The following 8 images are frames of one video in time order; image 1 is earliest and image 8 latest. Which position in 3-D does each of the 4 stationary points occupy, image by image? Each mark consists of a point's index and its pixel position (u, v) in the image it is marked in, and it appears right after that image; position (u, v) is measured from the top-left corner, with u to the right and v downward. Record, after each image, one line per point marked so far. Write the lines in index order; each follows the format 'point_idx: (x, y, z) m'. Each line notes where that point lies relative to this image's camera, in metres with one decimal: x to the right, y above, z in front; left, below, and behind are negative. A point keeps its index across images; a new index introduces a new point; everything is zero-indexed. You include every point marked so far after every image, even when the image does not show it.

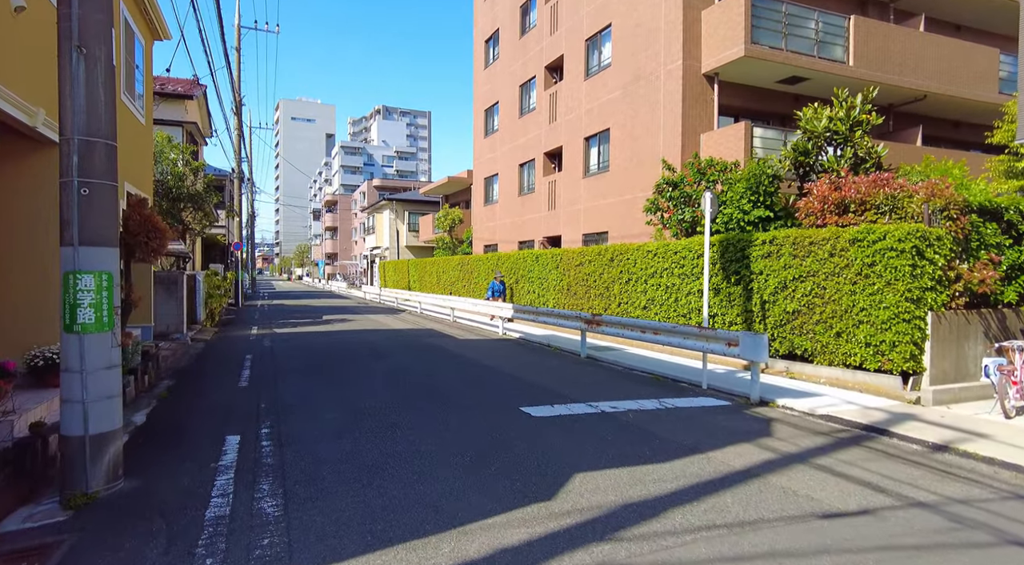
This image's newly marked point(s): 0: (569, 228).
0: (+2.0, +1.9, +20.3) m
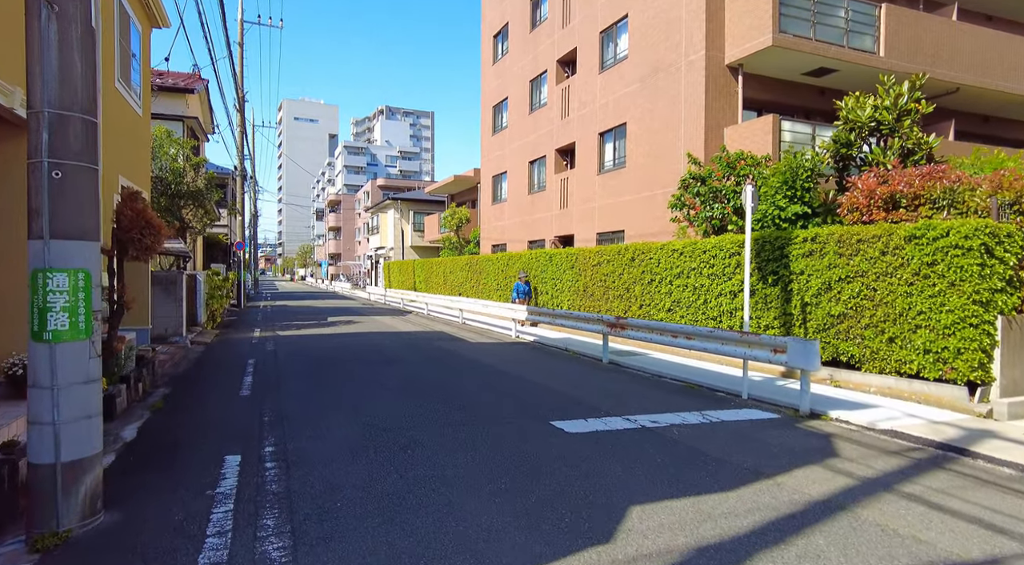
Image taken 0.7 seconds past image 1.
0: (+2.3, +1.8, +19.6) m
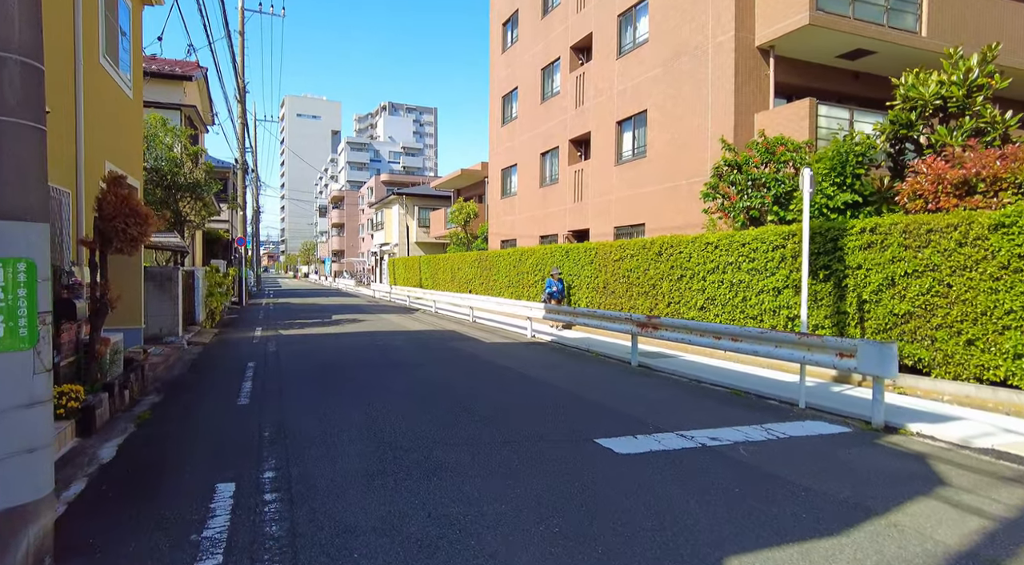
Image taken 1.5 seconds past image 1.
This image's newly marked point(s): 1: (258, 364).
0: (+2.7, +2.0, +18.7) m
1: (-4.4, -1.4, +10.2) m
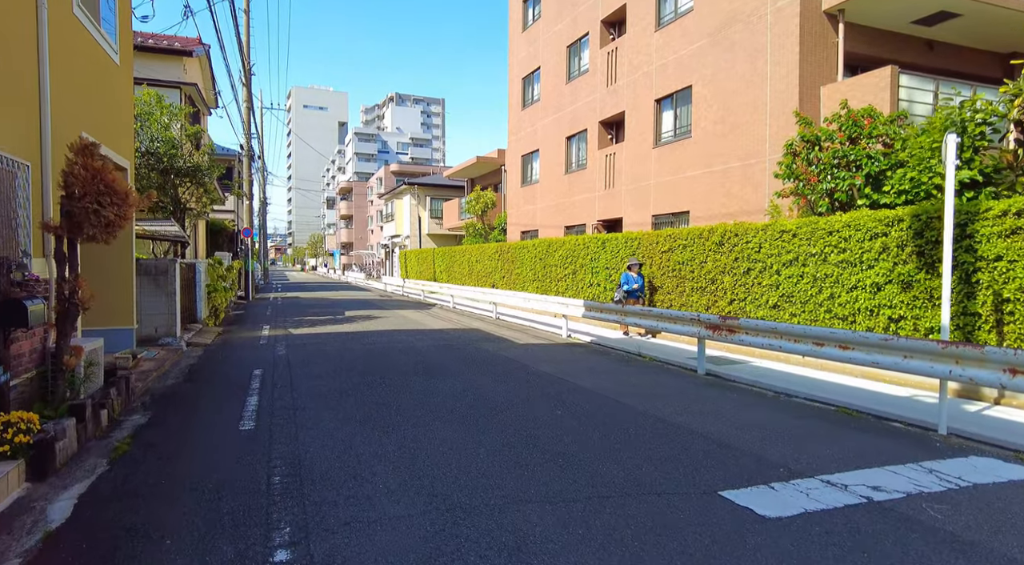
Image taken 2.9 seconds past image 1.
0: (+3.5, +2.1, +17.2) m
1: (-3.7, -1.3, +8.8) m
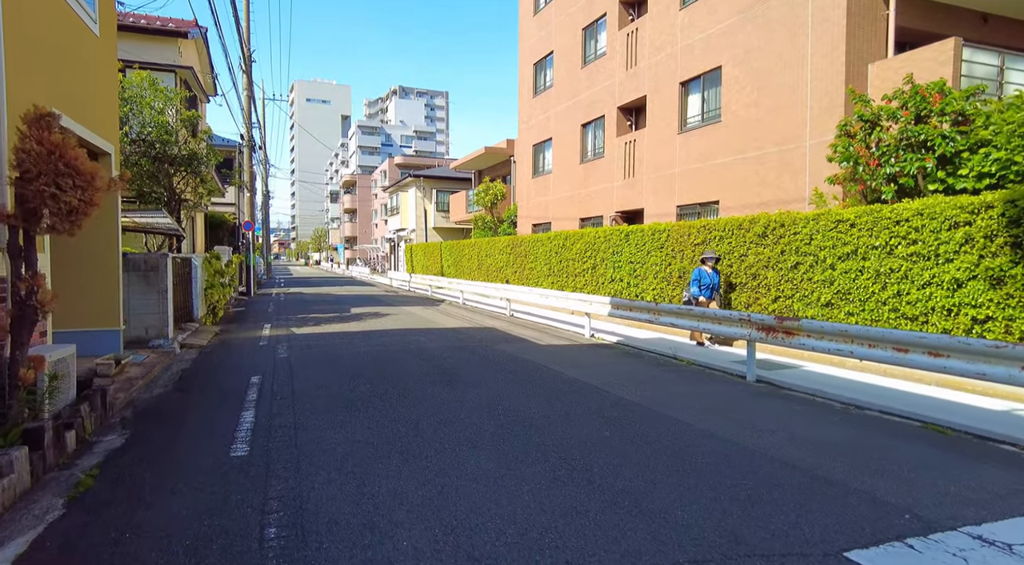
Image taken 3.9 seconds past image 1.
0: (+3.9, +2.3, +16.2) m
1: (-3.3, -1.3, +7.9) m
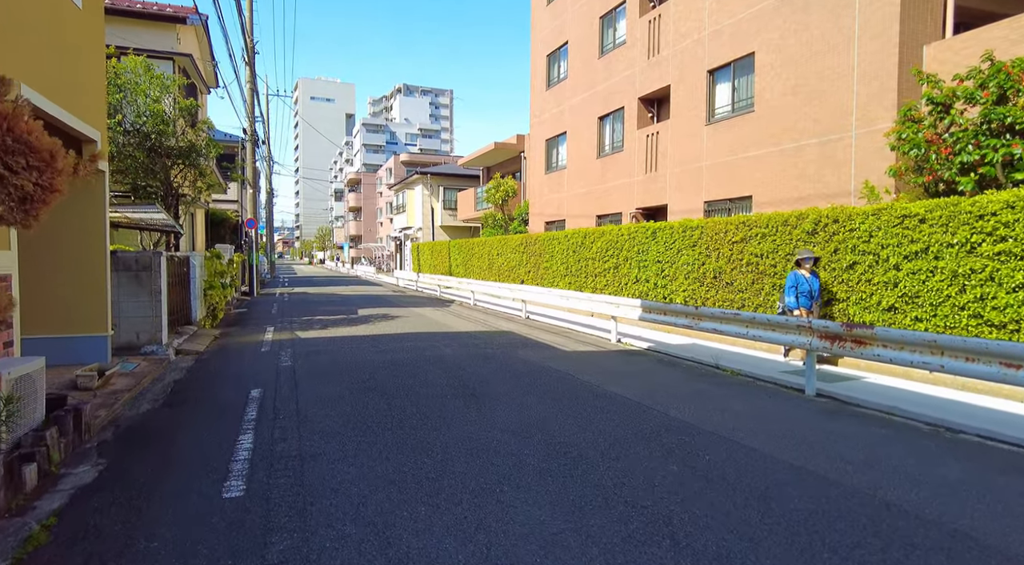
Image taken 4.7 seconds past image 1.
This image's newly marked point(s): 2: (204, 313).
0: (+4.4, +2.3, +15.3) m
1: (-2.9, -1.3, +7.0) m
2: (-6.8, -0.7, +13.1) m
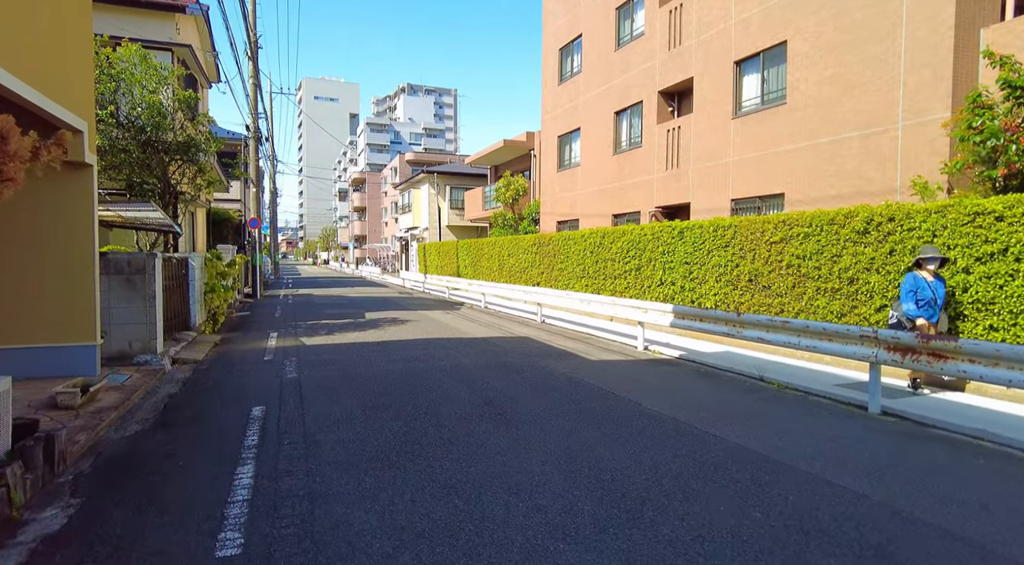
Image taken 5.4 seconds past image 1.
0: (+4.7, +2.2, +14.5) m
1: (-2.6, -1.4, +6.3) m
2: (-6.5, -0.7, +12.4) m
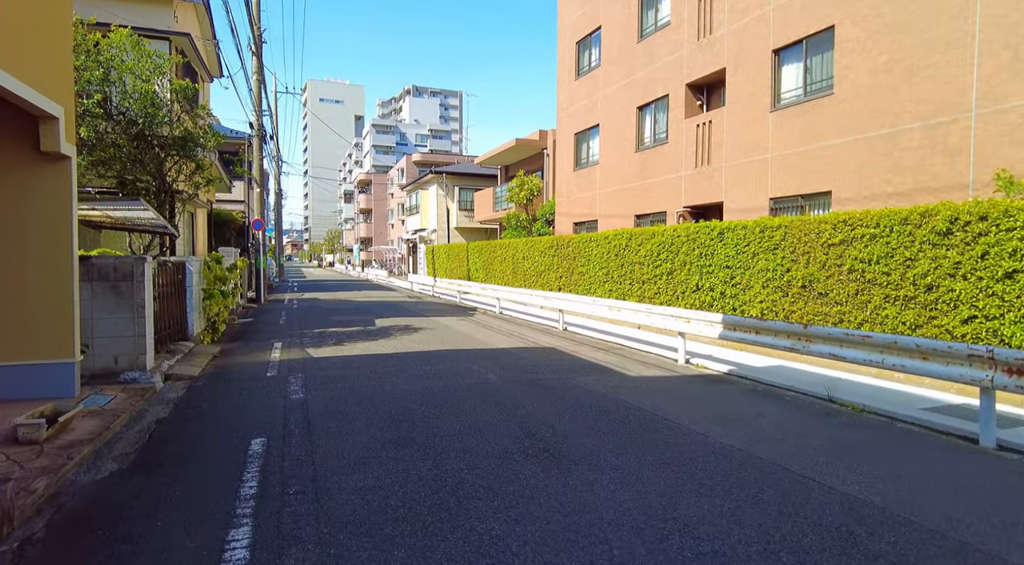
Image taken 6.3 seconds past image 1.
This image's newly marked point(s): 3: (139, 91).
0: (+5.2, +2.1, +13.5) m
1: (-2.2, -1.4, +5.3) m
2: (-6.0, -0.9, +11.5) m
3: (-6.4, +3.3, +10.2) m
